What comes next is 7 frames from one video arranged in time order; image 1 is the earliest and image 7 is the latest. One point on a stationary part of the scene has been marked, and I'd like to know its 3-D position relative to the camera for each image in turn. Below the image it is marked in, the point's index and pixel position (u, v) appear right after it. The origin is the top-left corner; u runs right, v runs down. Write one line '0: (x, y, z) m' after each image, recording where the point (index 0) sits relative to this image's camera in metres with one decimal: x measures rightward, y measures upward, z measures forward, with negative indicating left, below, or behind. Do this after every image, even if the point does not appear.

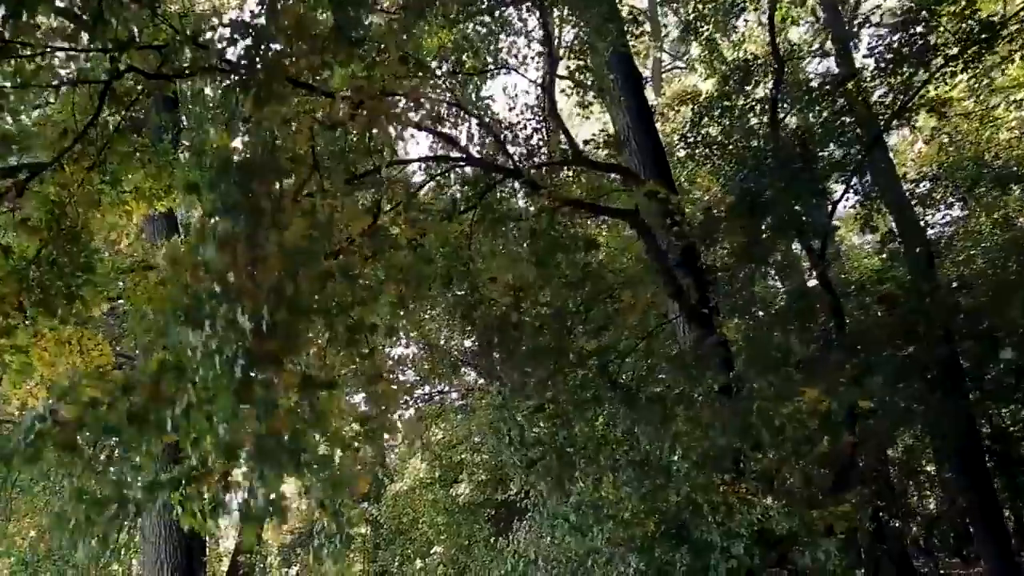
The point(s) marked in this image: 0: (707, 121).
0: (+2.1, +1.8, +9.1) m
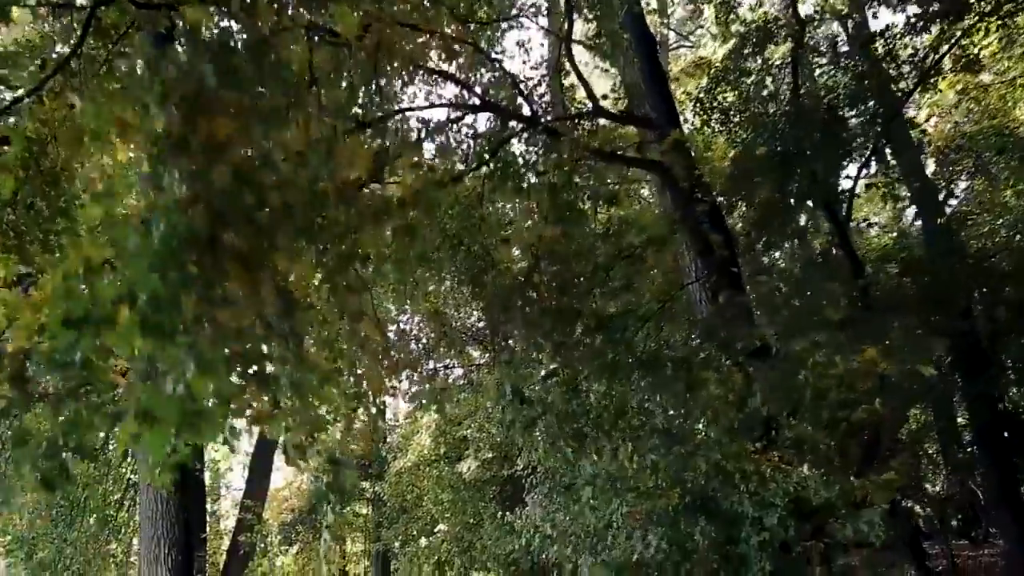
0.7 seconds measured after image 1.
0: (+2.2, +2.1, +8.7) m
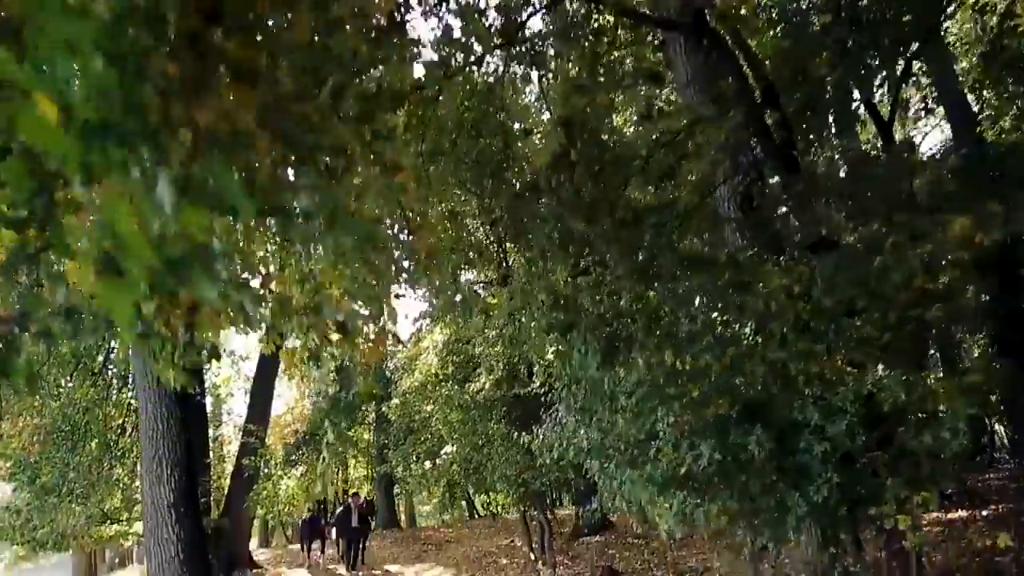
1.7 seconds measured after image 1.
0: (+2.3, +3.0, +8.0) m
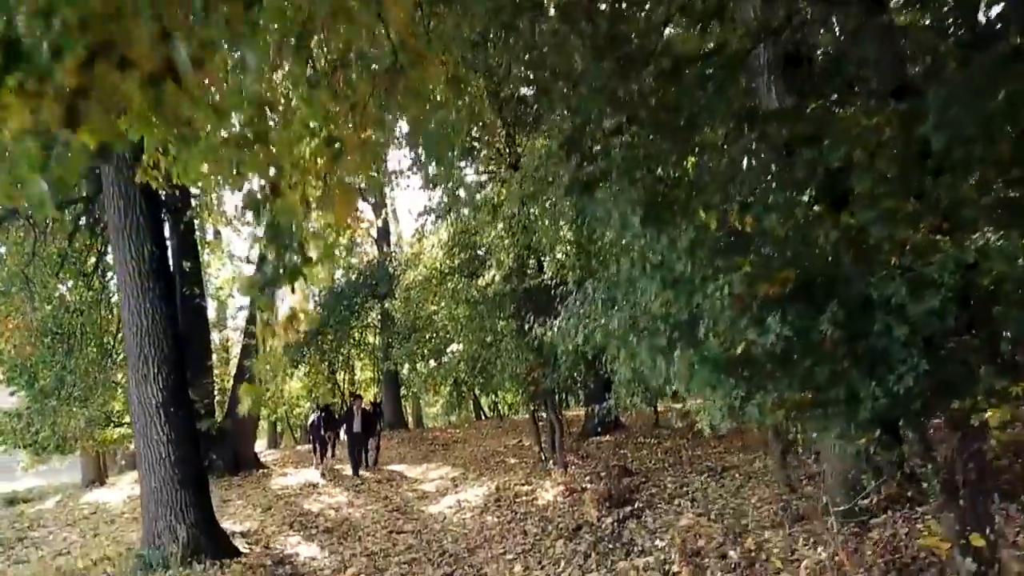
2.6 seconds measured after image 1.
0: (+2.4, +4.0, +6.9) m
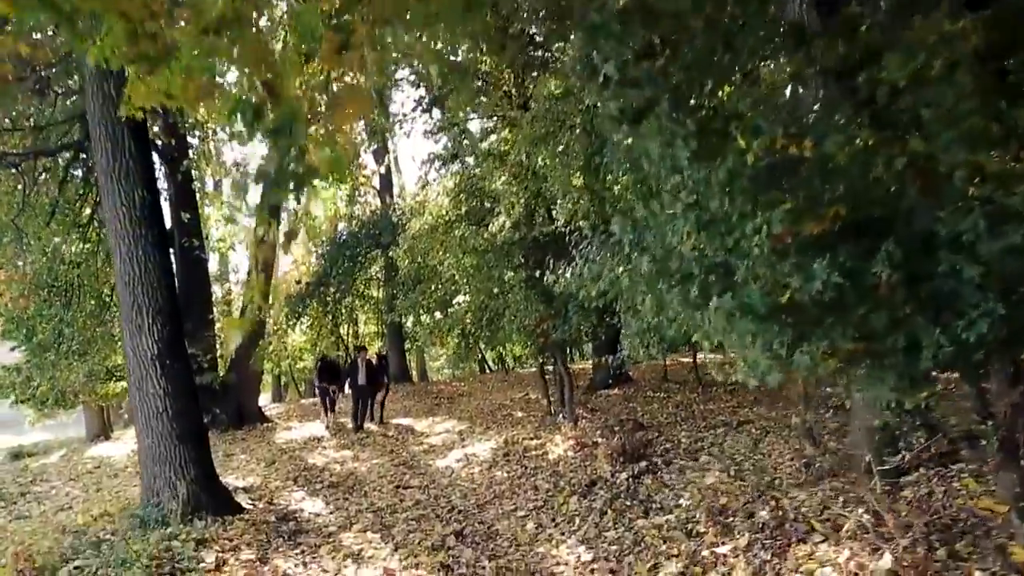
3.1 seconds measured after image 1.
0: (+2.5, +4.4, +6.3) m
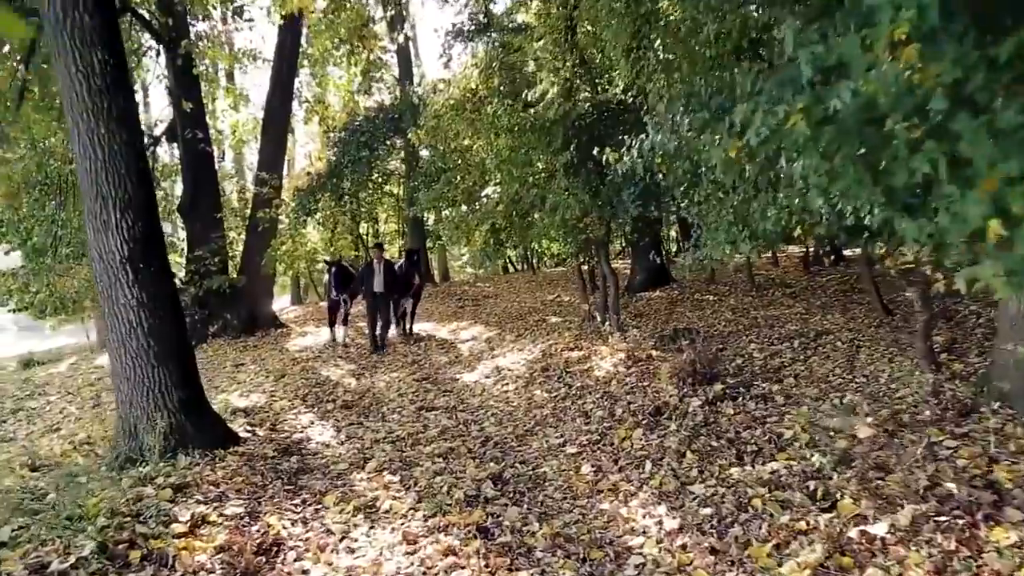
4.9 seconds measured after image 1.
0: (+2.7, +5.1, +4.3) m
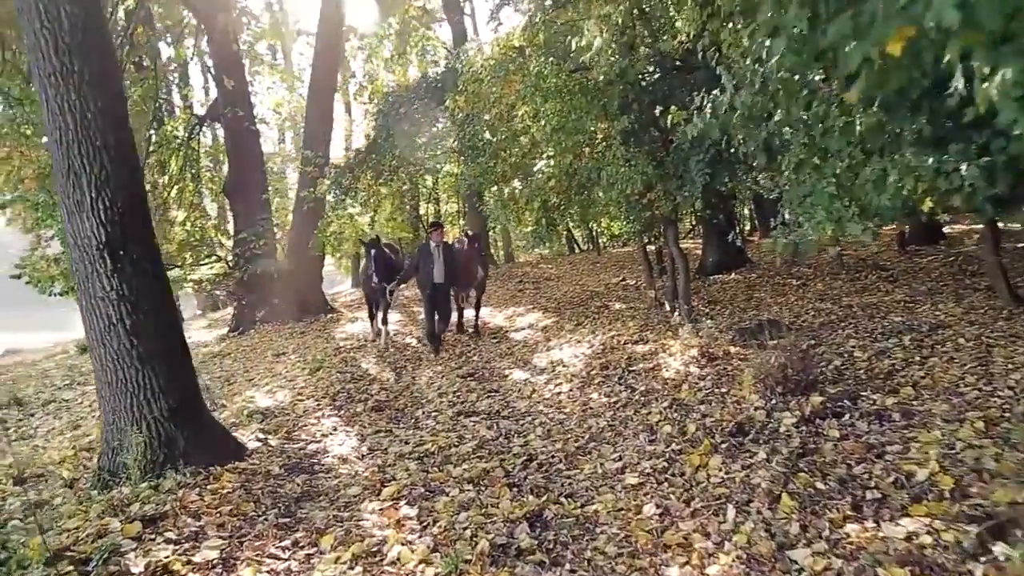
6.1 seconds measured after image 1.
0: (+2.8, +5.1, +2.9) m
